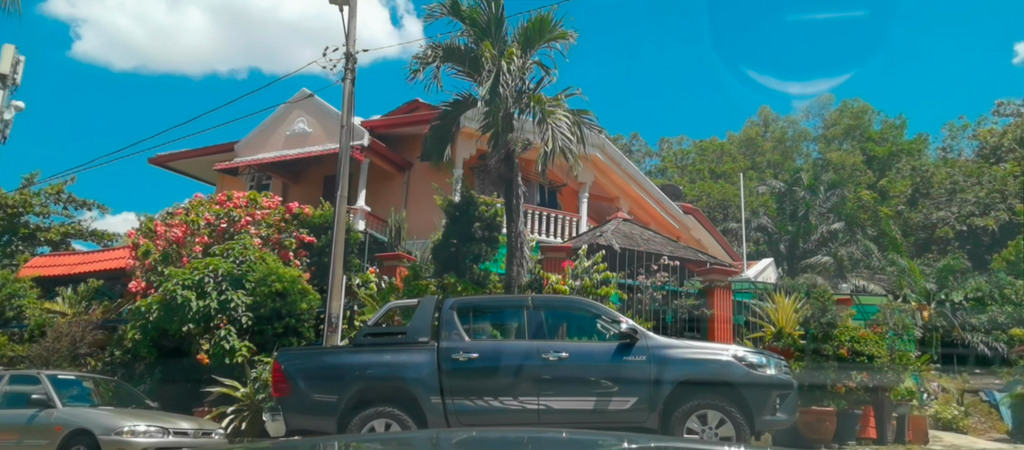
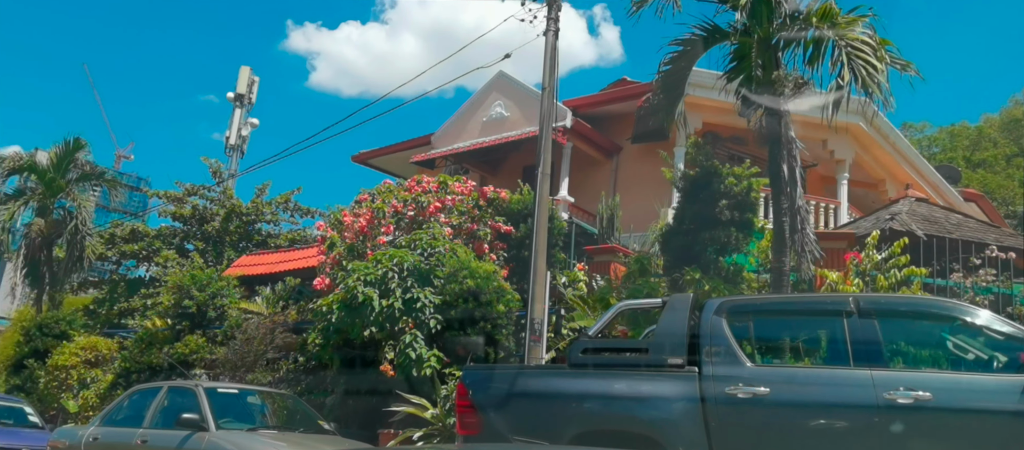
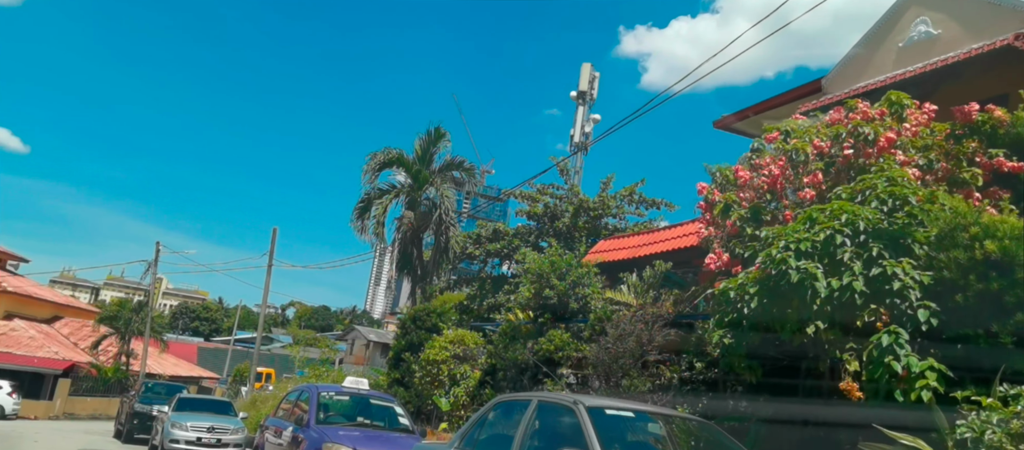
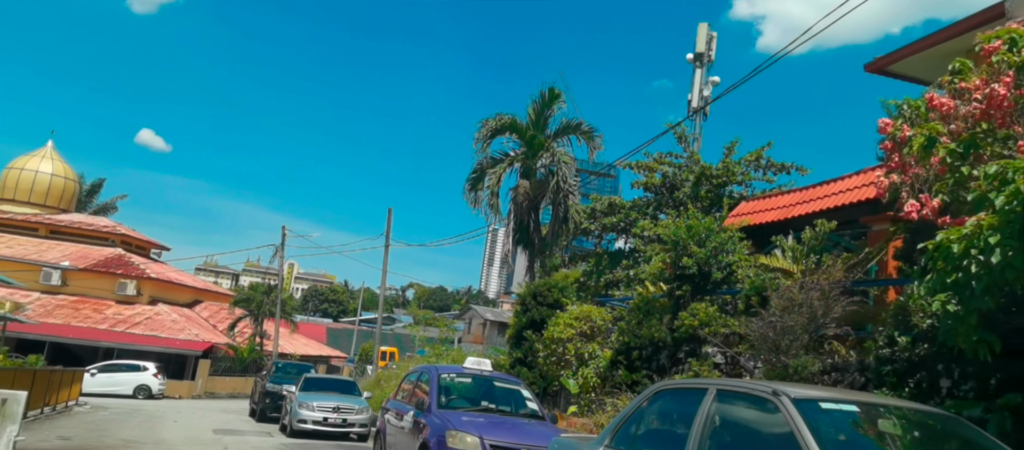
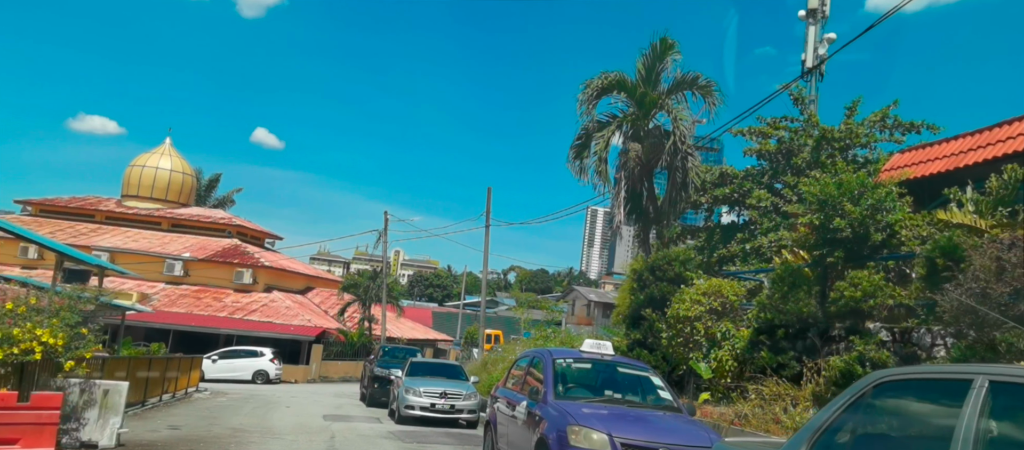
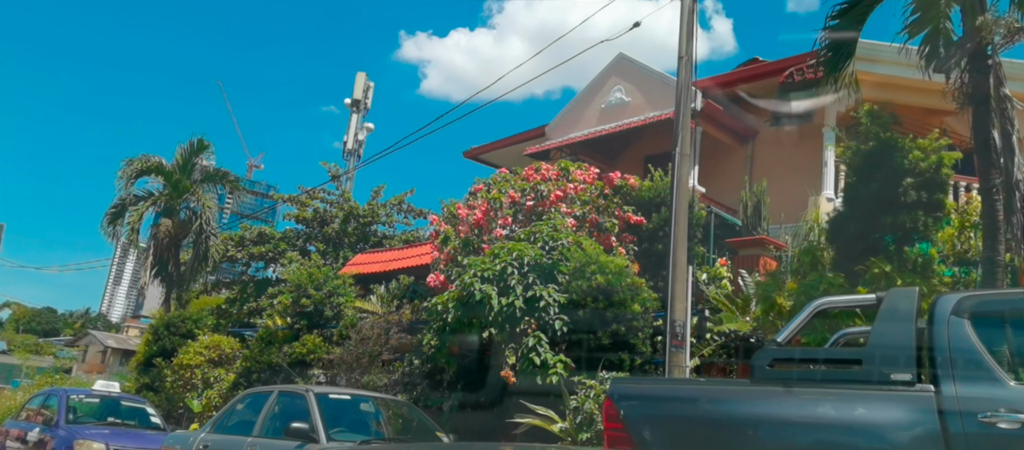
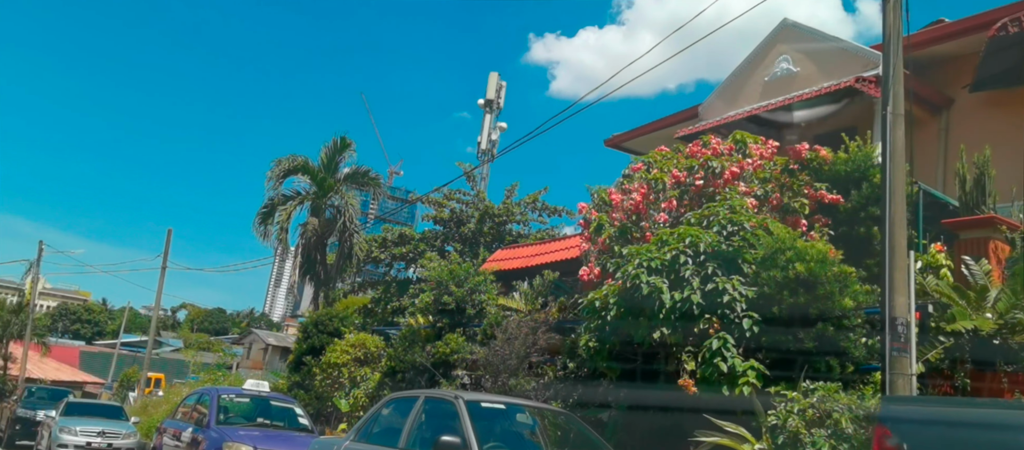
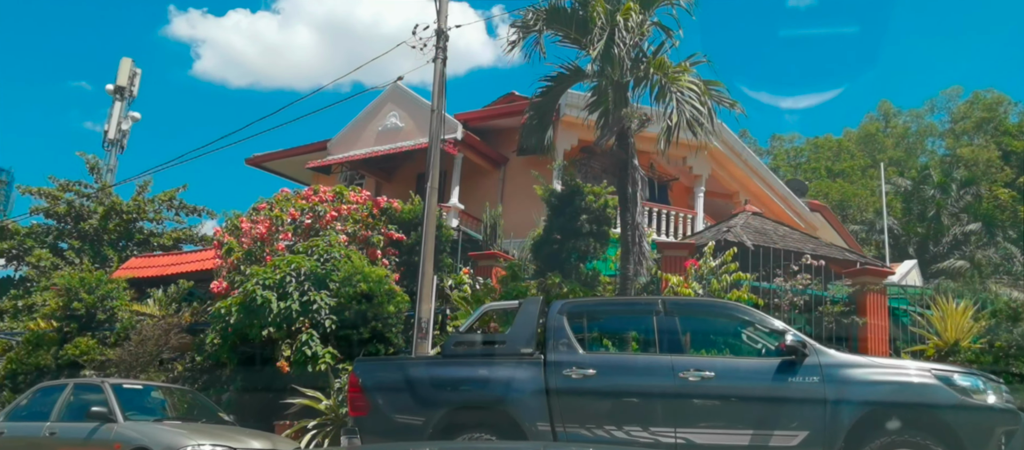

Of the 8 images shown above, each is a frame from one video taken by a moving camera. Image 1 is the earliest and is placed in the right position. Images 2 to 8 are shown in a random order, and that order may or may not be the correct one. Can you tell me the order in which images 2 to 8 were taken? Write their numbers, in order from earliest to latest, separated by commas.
8, 2, 6, 7, 3, 4, 5
